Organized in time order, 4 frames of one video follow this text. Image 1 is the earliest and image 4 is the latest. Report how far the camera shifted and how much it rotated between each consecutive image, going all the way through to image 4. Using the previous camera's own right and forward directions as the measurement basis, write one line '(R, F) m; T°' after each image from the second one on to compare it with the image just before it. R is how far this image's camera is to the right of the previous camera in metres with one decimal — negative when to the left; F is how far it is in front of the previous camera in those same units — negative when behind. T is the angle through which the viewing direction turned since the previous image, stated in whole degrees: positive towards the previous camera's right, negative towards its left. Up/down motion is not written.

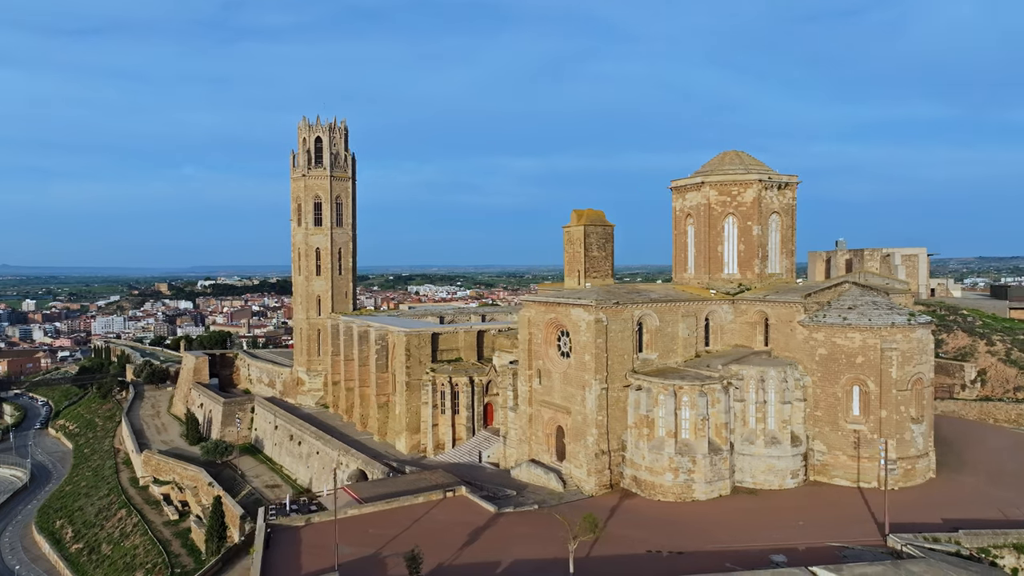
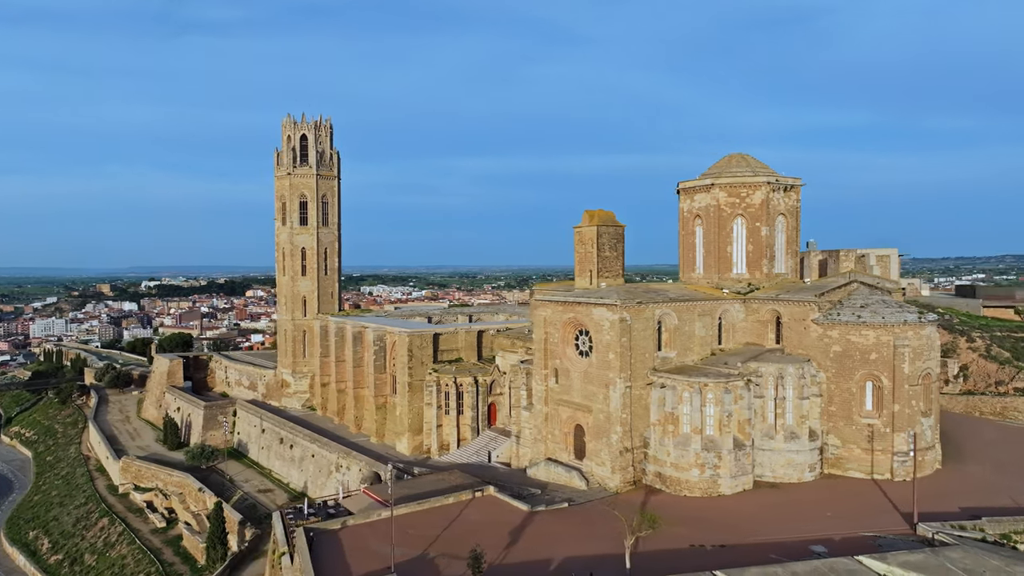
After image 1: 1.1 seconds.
(-2.3, 0.0) m; +4°
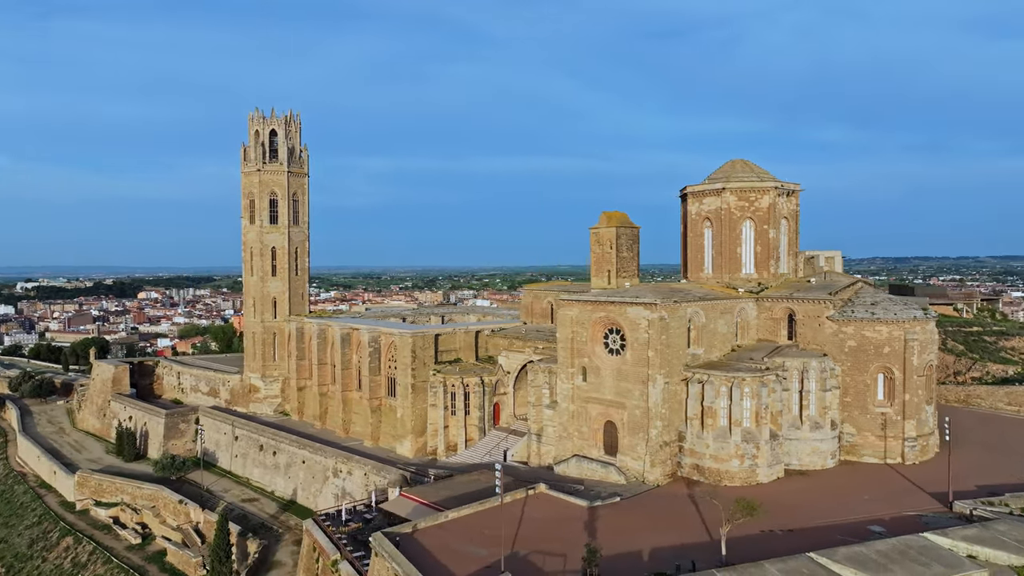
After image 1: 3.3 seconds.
(-4.4, +0.1) m; +7°
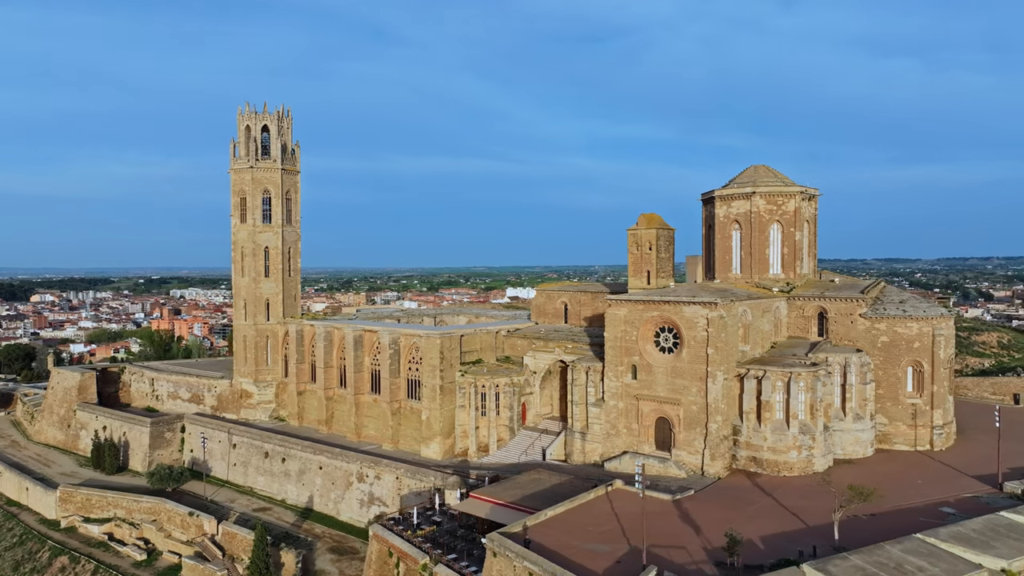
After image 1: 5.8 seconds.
(-5.0, +0.1) m; +7°
